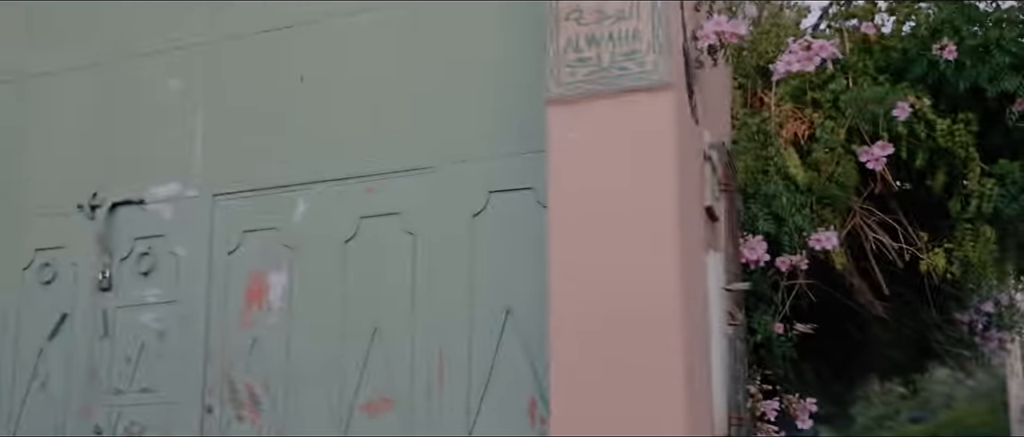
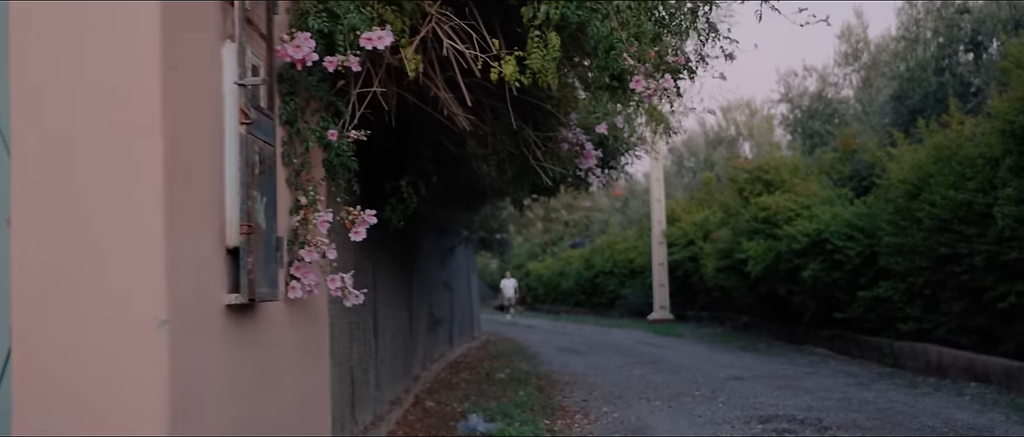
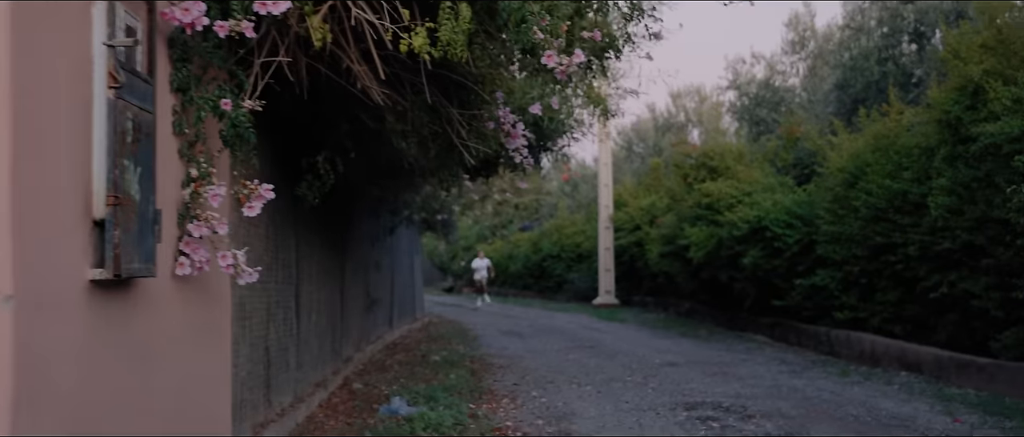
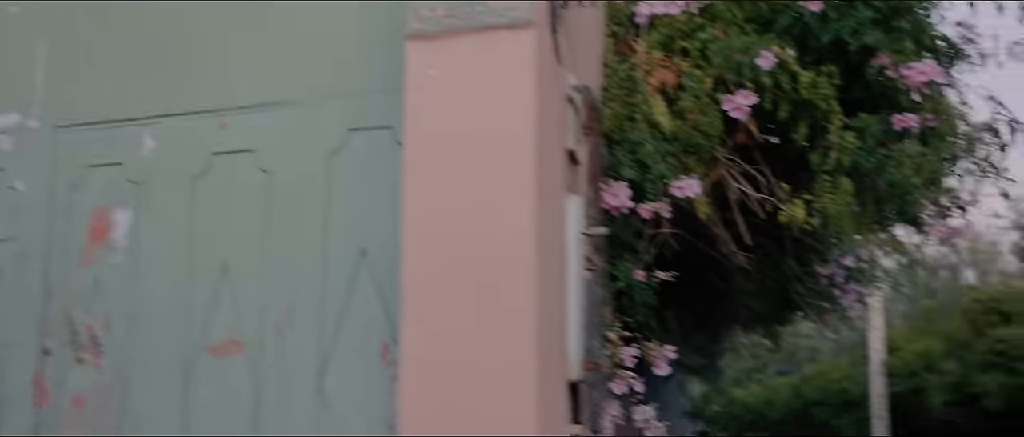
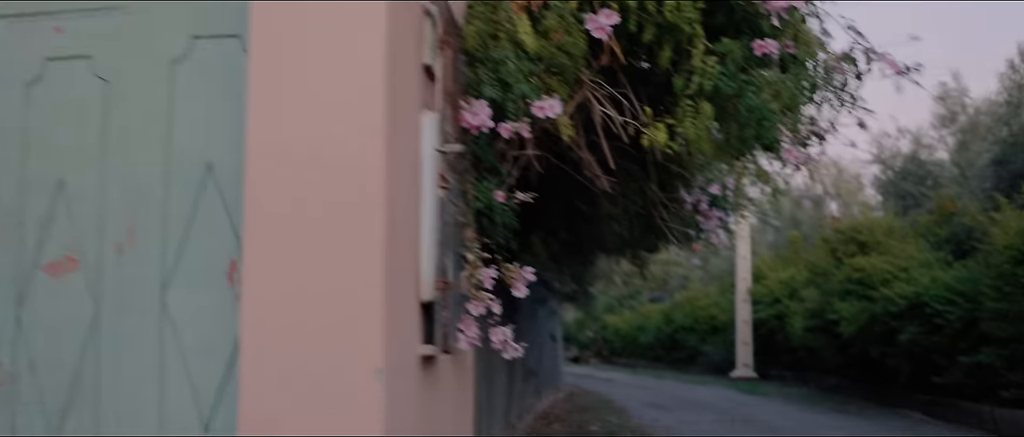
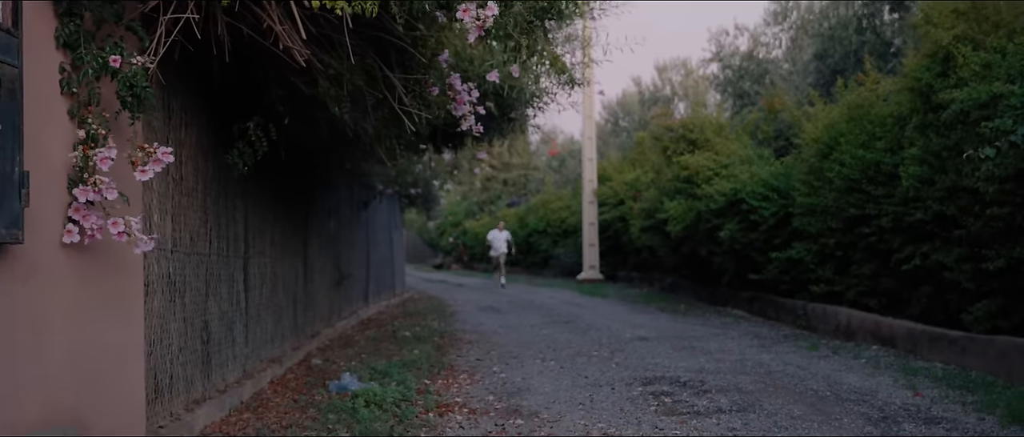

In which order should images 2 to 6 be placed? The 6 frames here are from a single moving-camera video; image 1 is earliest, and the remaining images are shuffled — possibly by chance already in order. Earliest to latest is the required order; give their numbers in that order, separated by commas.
4, 5, 2, 3, 6
